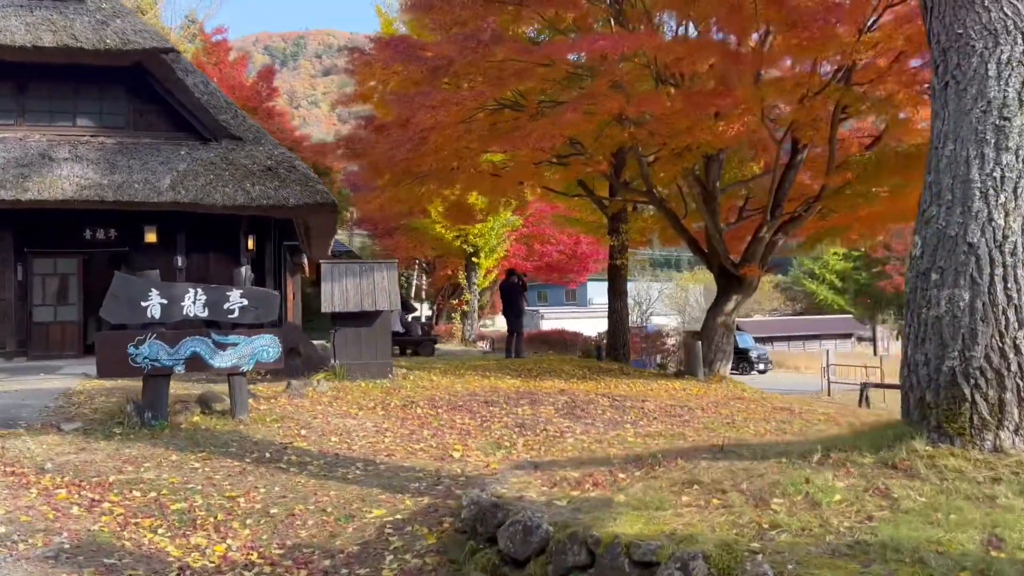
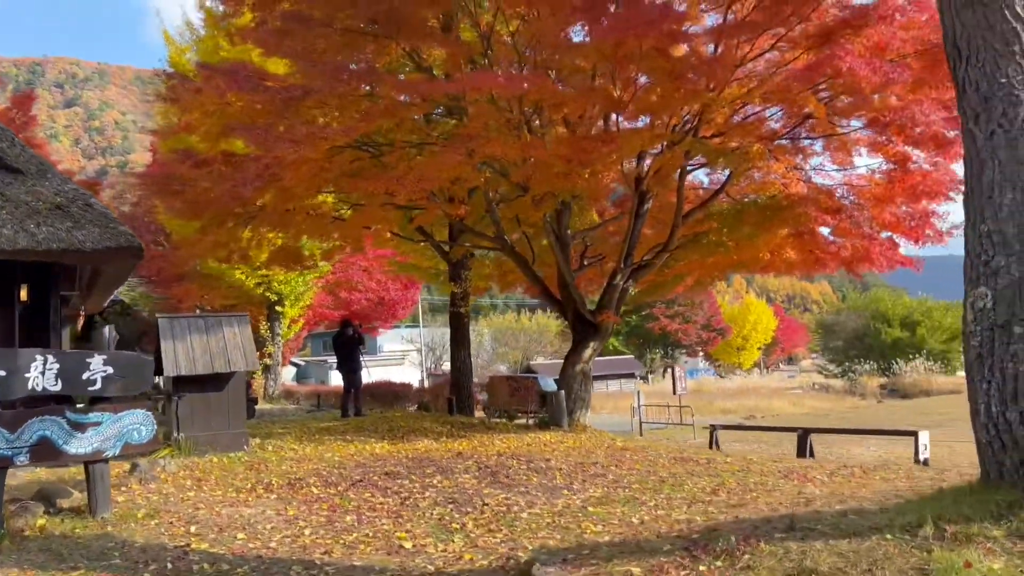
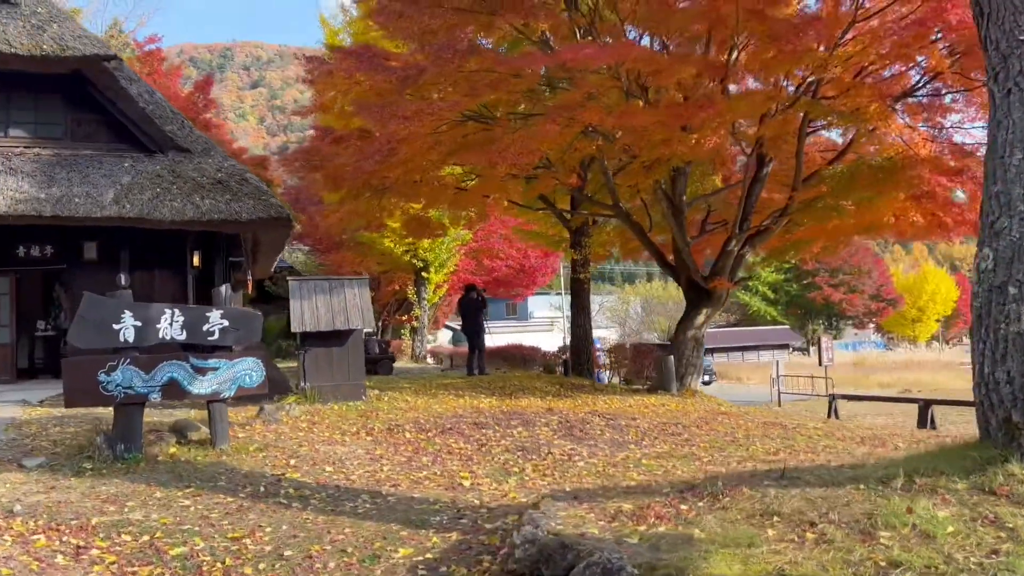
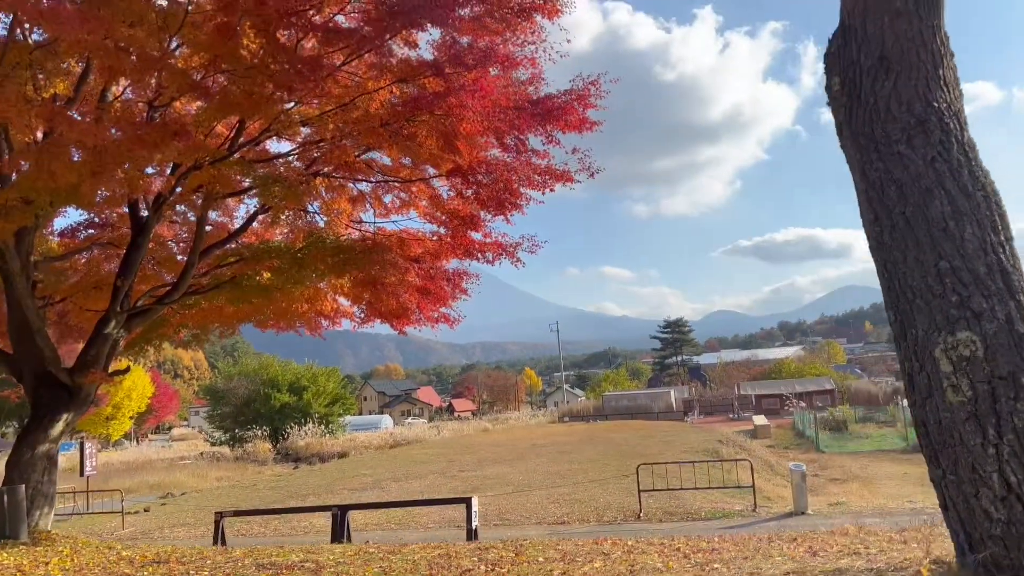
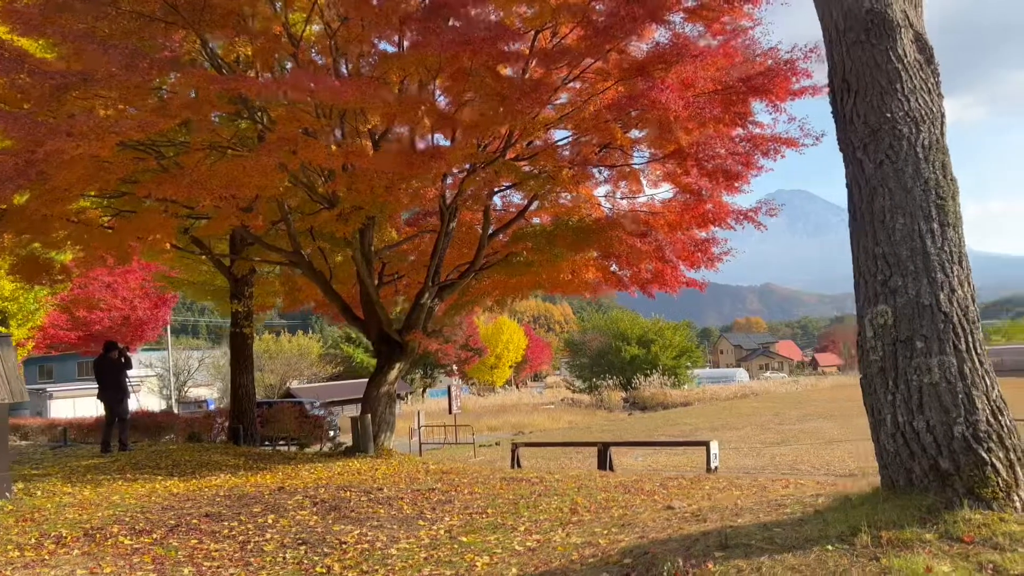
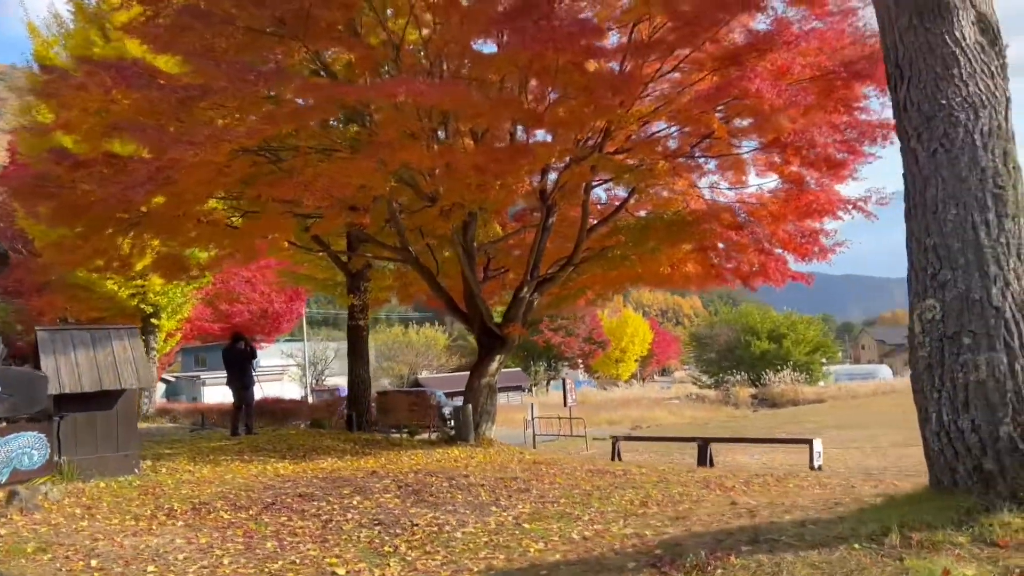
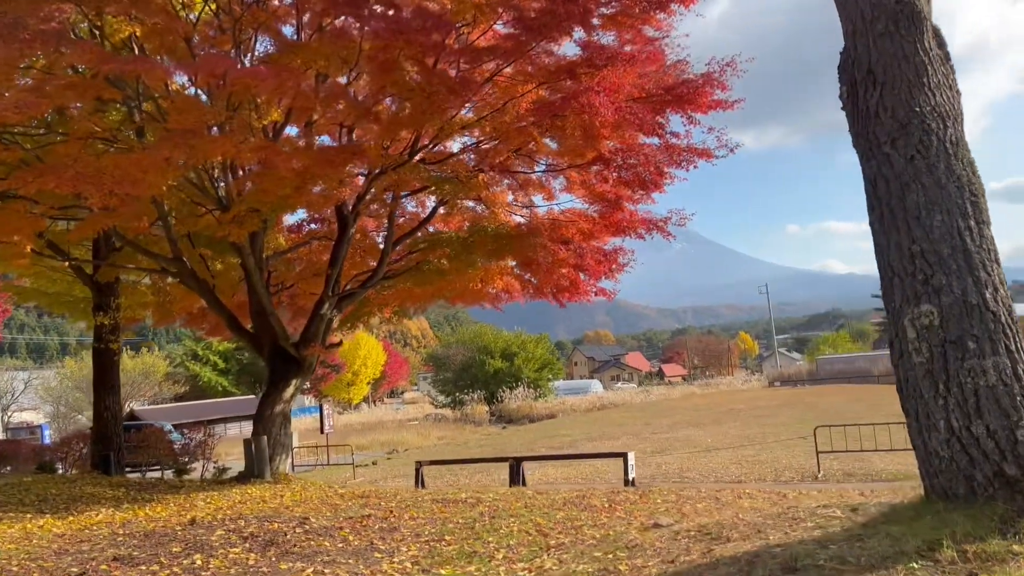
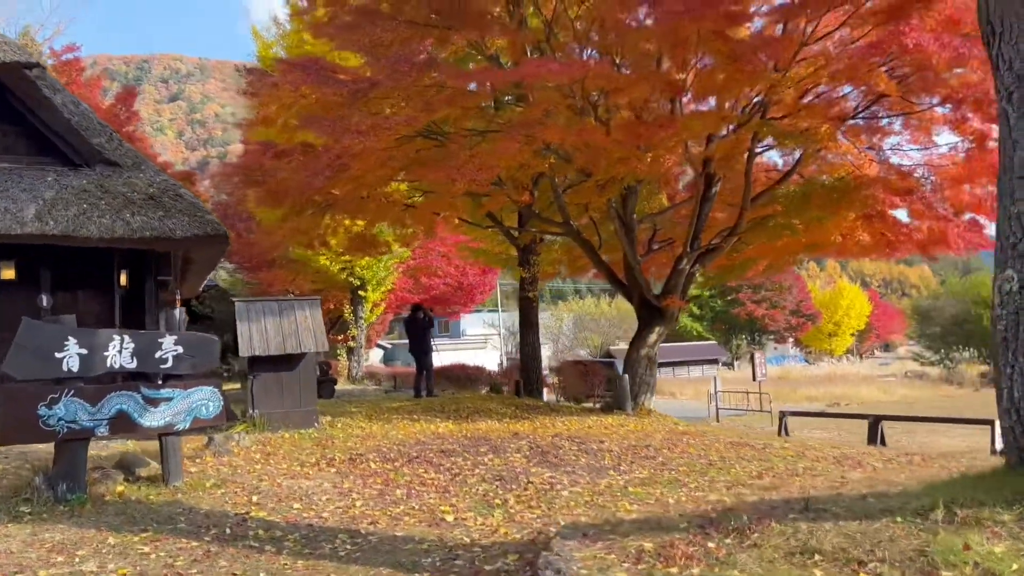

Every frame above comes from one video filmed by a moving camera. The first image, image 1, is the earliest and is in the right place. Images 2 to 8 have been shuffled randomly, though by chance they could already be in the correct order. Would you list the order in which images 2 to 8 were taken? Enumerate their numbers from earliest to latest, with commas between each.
3, 8, 2, 6, 5, 7, 4
